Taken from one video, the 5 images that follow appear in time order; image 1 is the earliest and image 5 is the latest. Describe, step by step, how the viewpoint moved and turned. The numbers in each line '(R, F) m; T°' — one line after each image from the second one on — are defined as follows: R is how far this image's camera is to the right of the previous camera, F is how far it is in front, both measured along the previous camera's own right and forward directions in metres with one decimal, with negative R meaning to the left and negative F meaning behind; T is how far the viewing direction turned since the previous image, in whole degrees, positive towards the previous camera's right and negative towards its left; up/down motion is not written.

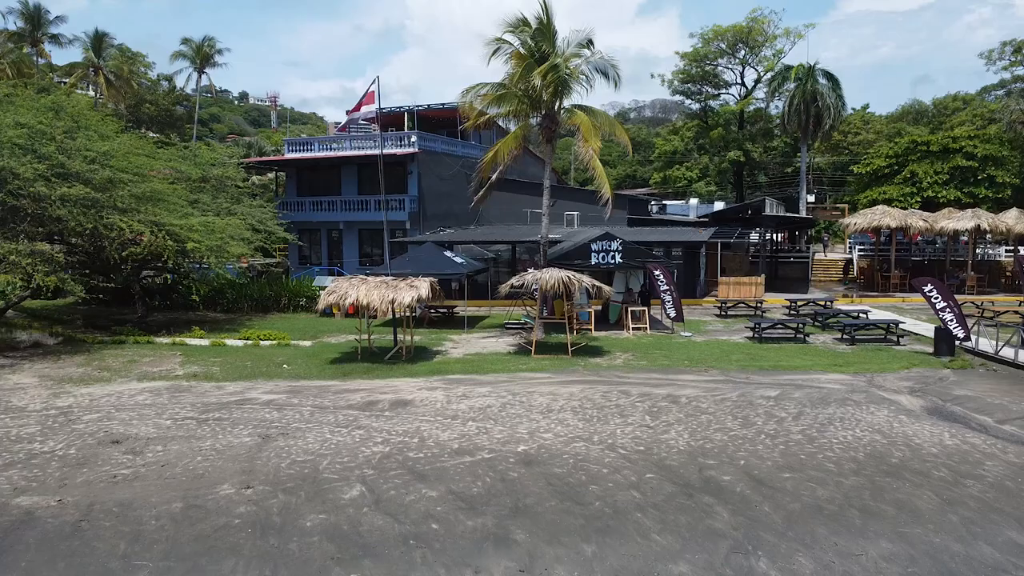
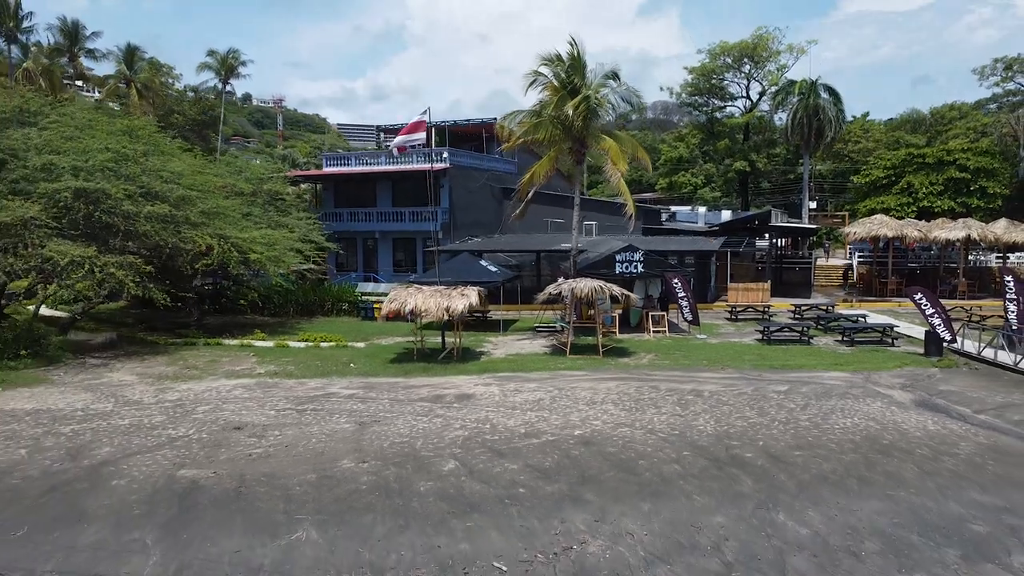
(-0.7, -1.8) m; 0°
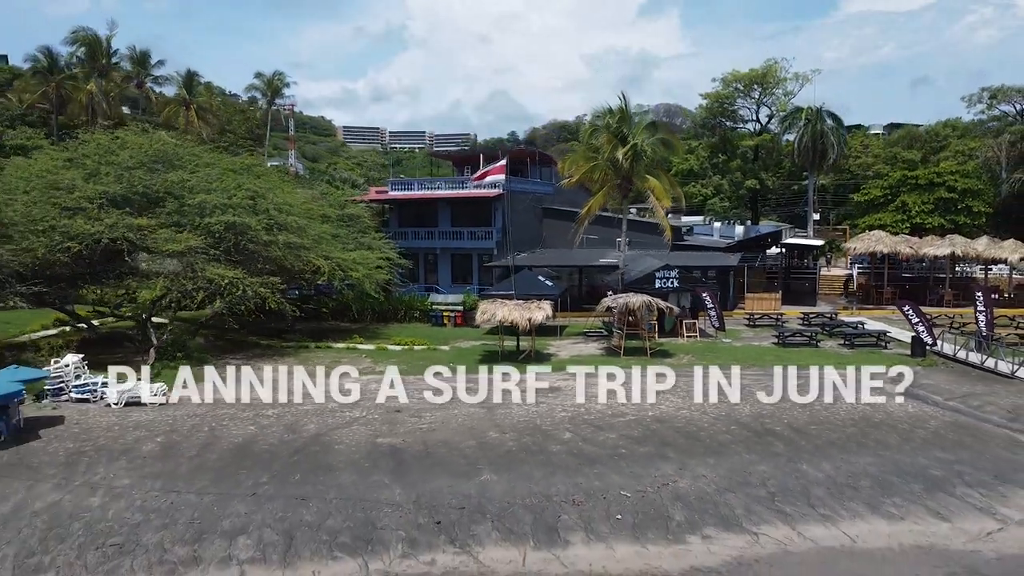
(-1.6, -3.8) m; 0°
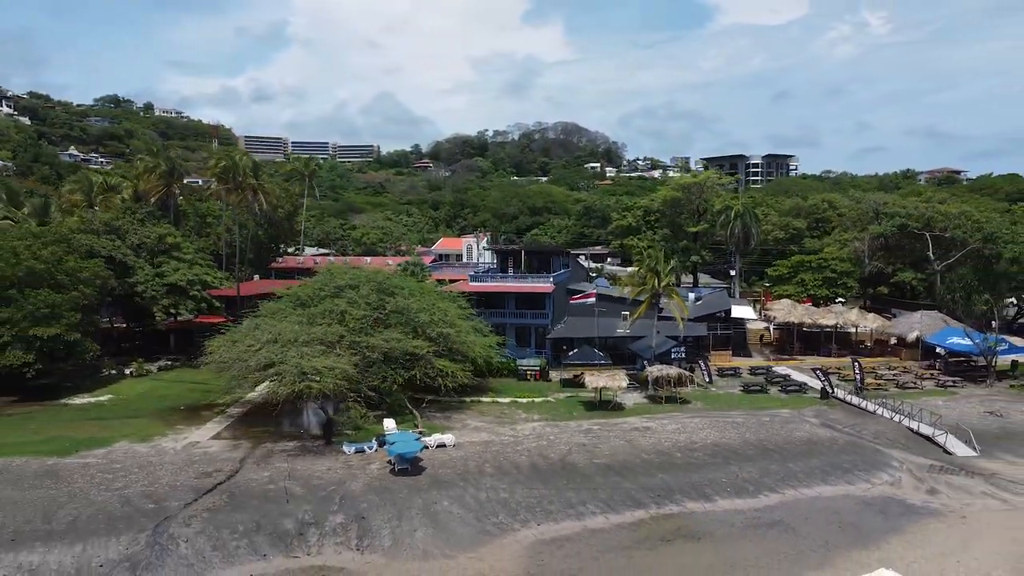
(-8.7, -13.5) m; +8°
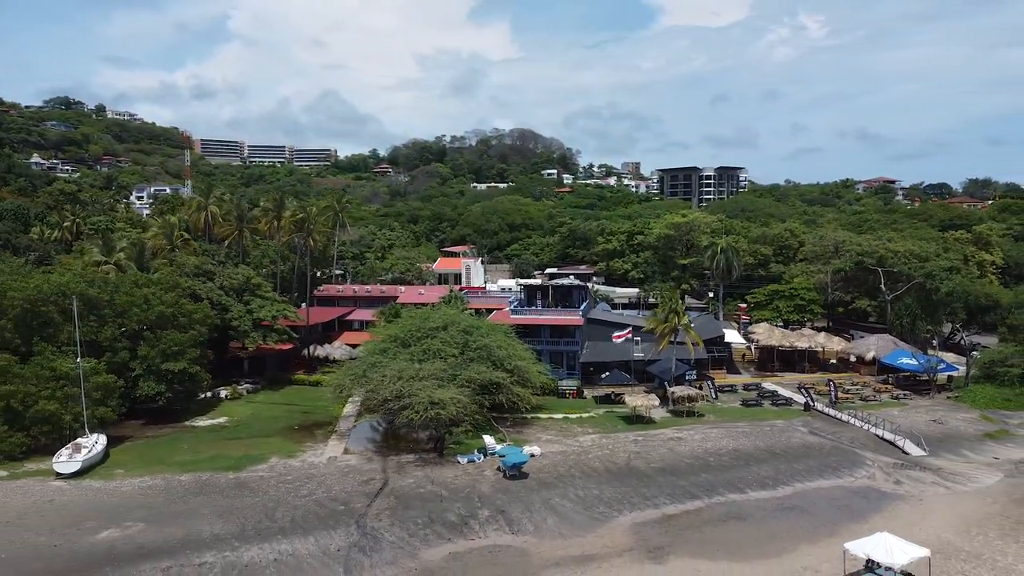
(-6.0, -8.6) m; +4°
